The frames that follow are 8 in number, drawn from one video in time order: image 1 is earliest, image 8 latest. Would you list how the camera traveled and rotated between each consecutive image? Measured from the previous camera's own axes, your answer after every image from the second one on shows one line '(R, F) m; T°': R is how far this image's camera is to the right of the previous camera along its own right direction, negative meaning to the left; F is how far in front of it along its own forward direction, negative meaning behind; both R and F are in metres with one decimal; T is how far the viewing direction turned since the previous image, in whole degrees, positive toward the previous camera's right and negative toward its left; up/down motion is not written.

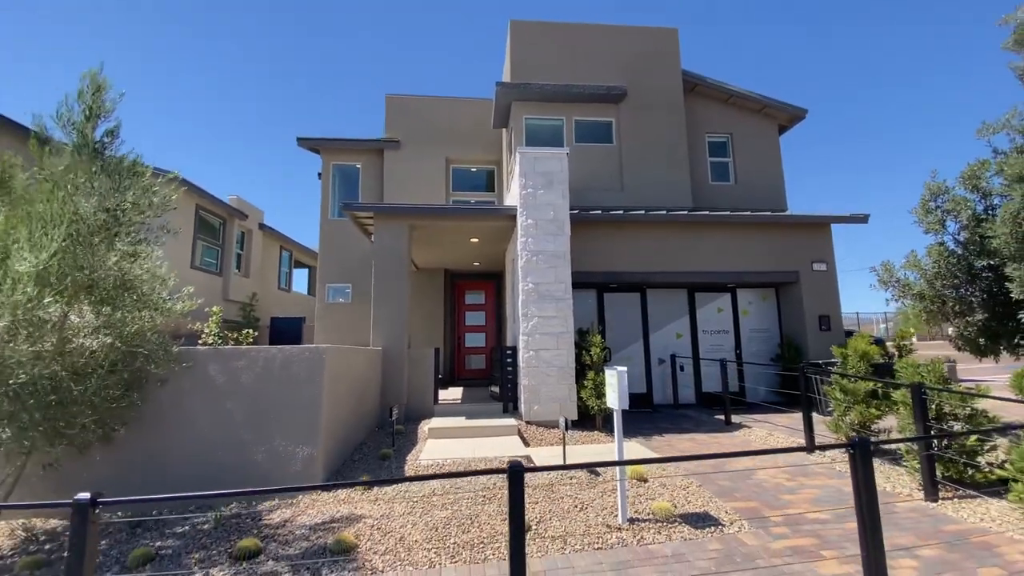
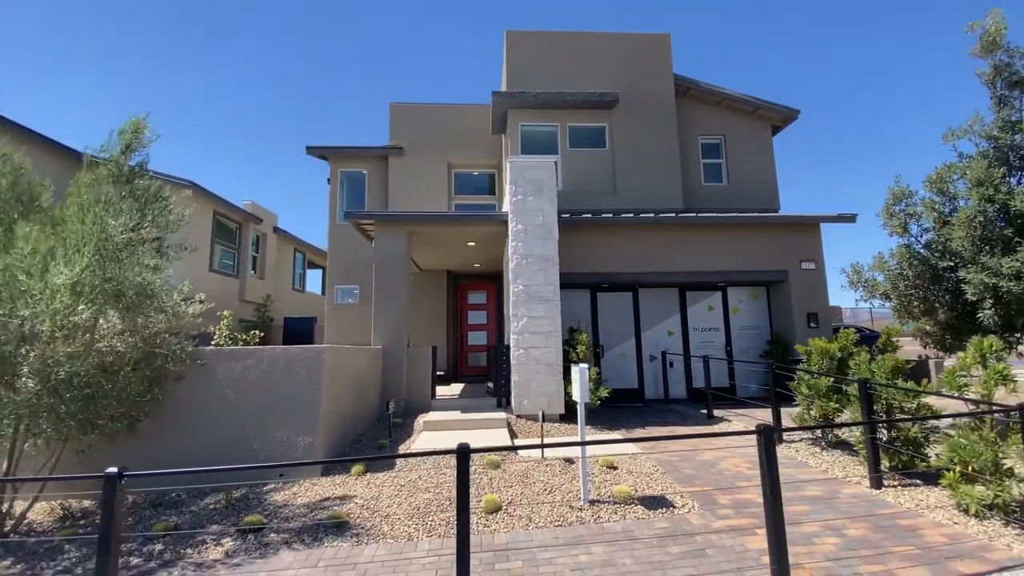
(+0.5, -0.5) m; -2°
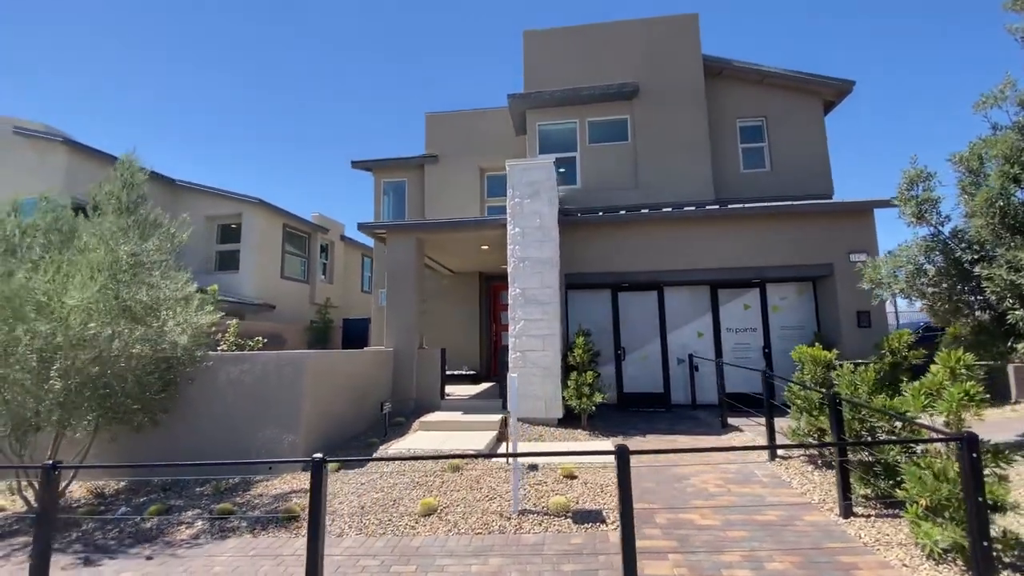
(+1.7, +0.1) m; -11°
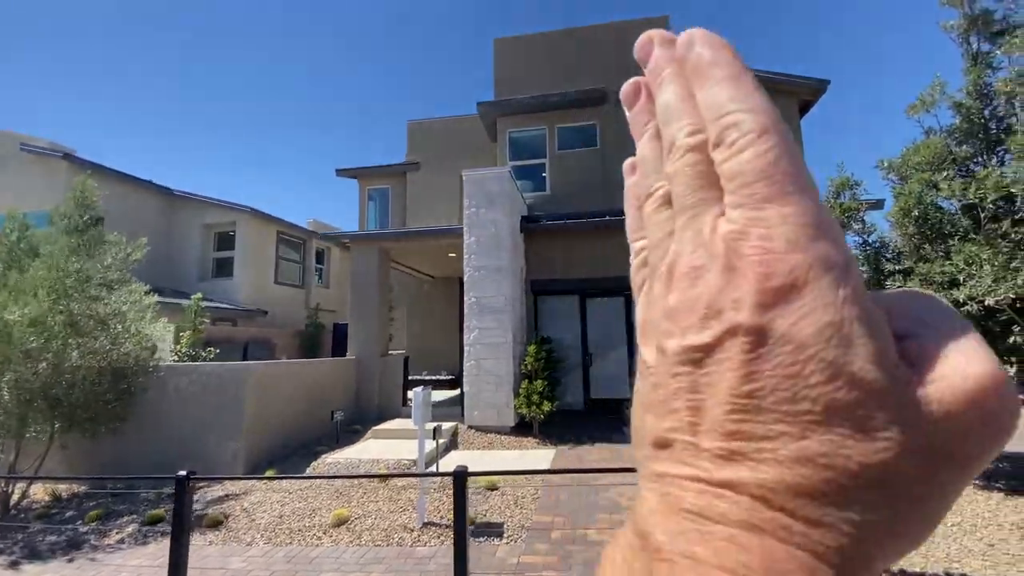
(+1.3, 0.0) m; -3°
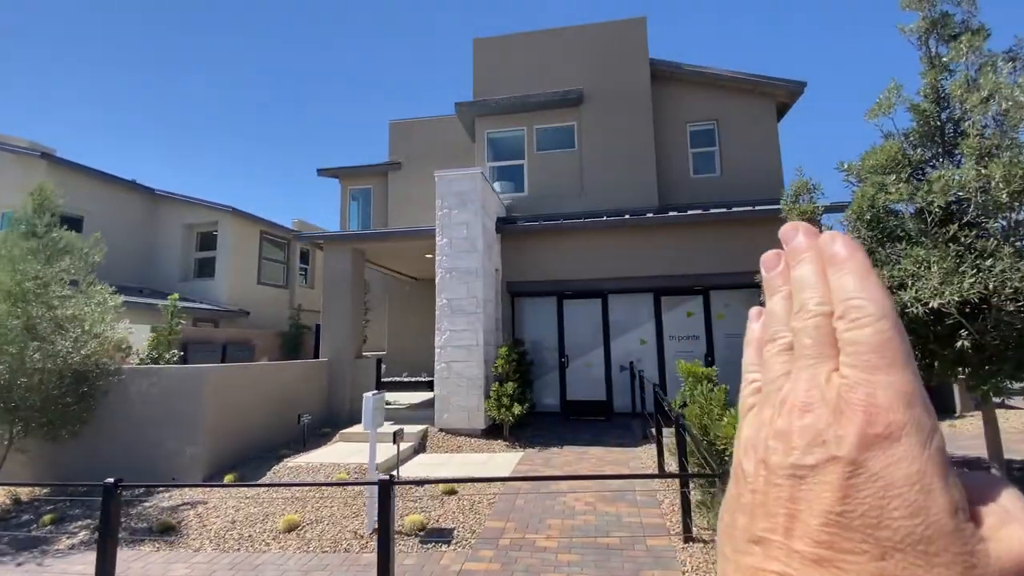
(+0.5, 0.0) m; 0°
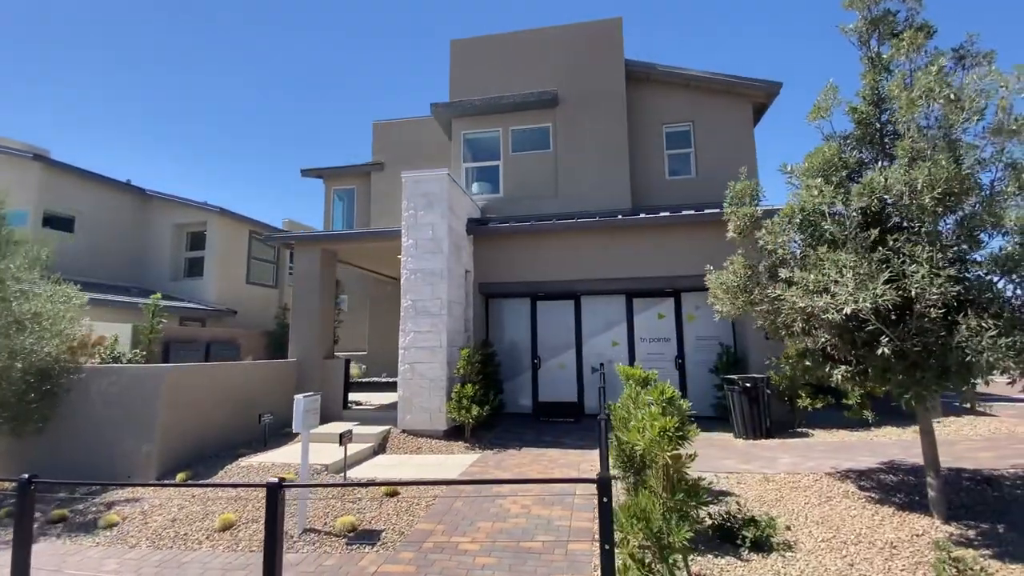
(+0.8, 0.0) m; -1°
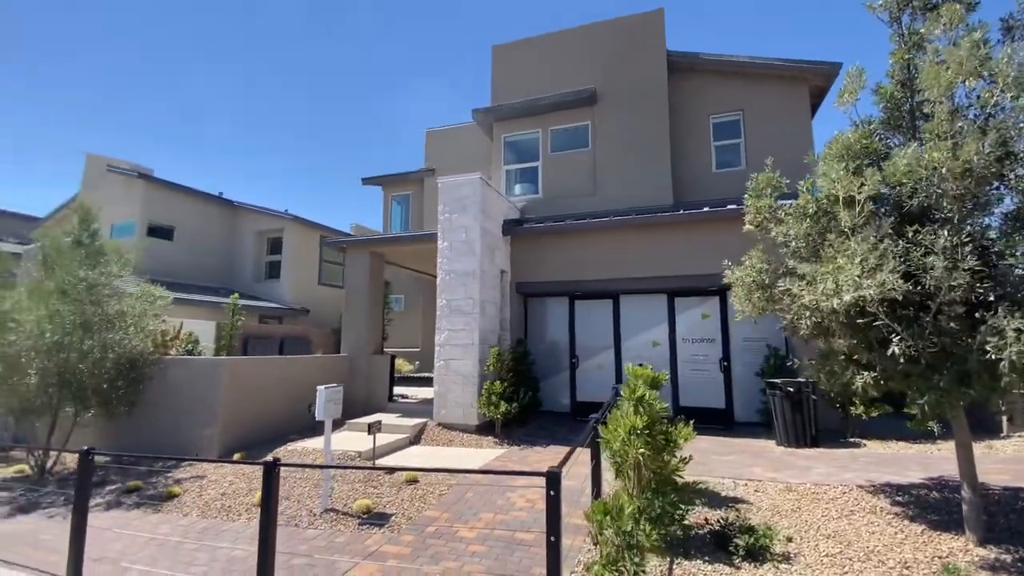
(+0.8, -0.1) m; -9°
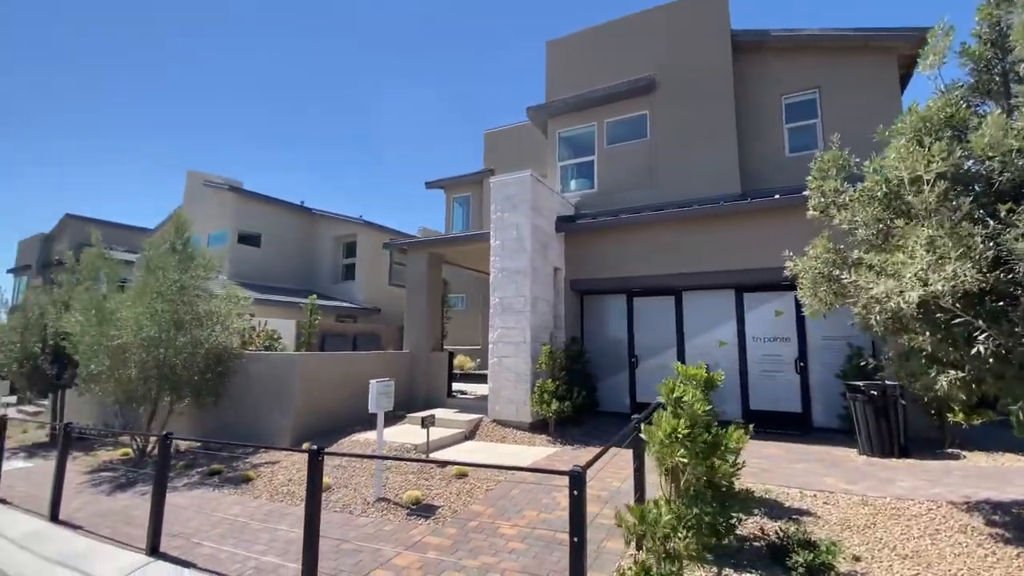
(+0.3, +0.1) m; -8°
